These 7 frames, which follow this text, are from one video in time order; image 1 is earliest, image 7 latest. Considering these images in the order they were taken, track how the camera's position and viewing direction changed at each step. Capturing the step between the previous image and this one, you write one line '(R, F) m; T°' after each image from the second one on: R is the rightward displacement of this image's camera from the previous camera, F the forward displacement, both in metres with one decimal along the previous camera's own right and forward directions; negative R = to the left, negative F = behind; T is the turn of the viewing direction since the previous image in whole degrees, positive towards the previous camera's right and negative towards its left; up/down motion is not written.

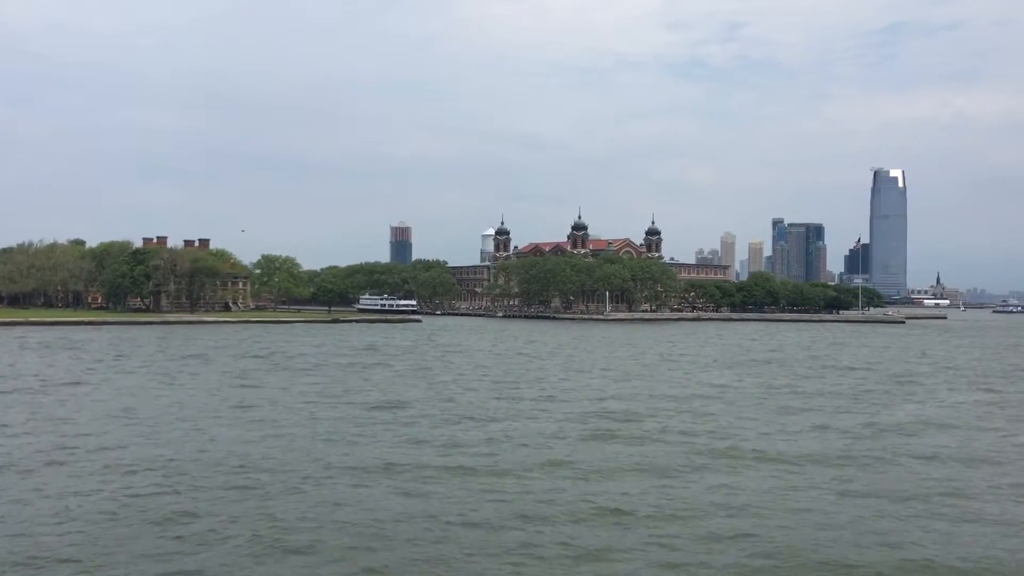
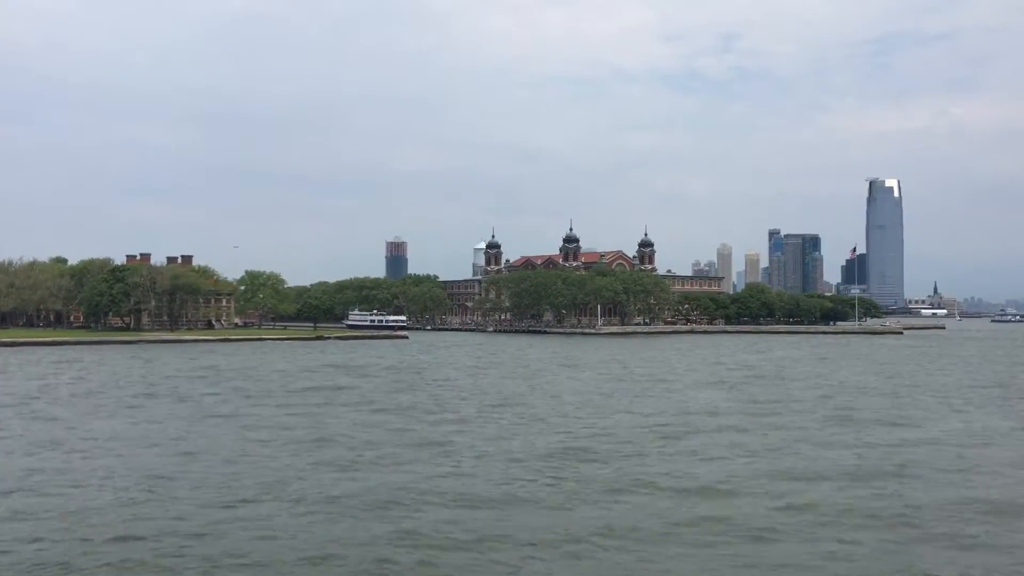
(+0.9, +2.3) m; 0°
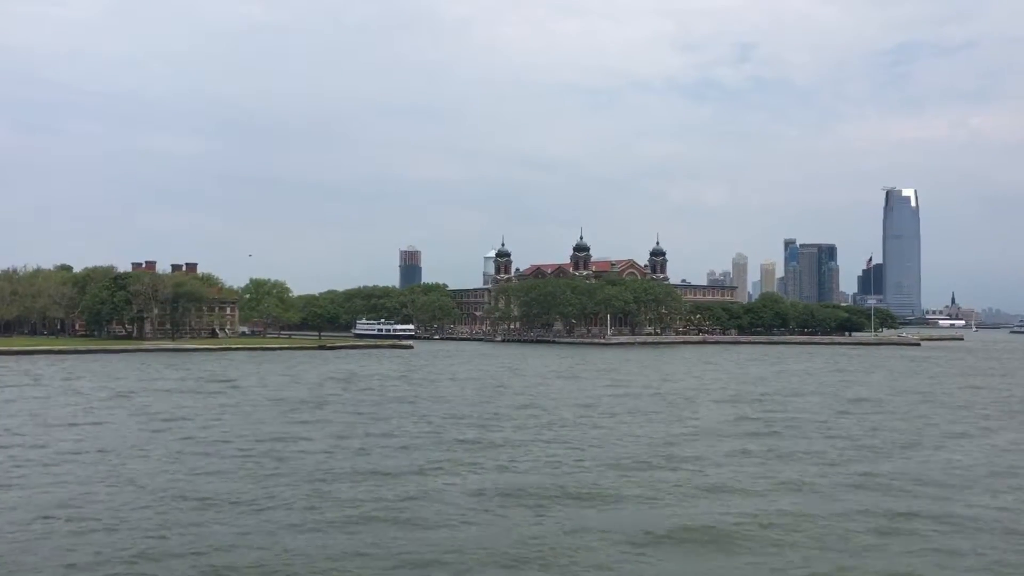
(+0.7, +1.9) m; -1°
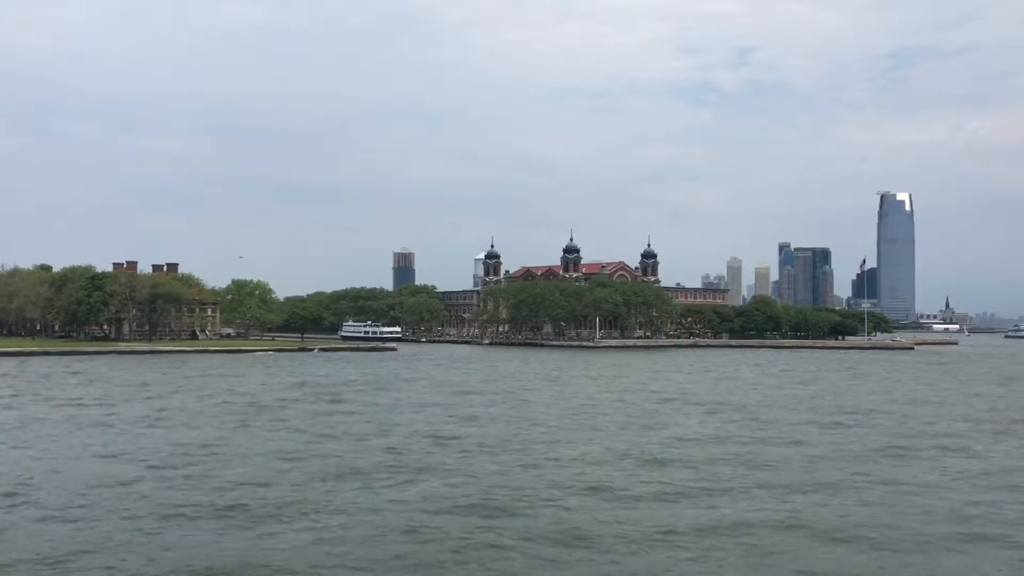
(+0.9, +2.0) m; 0°
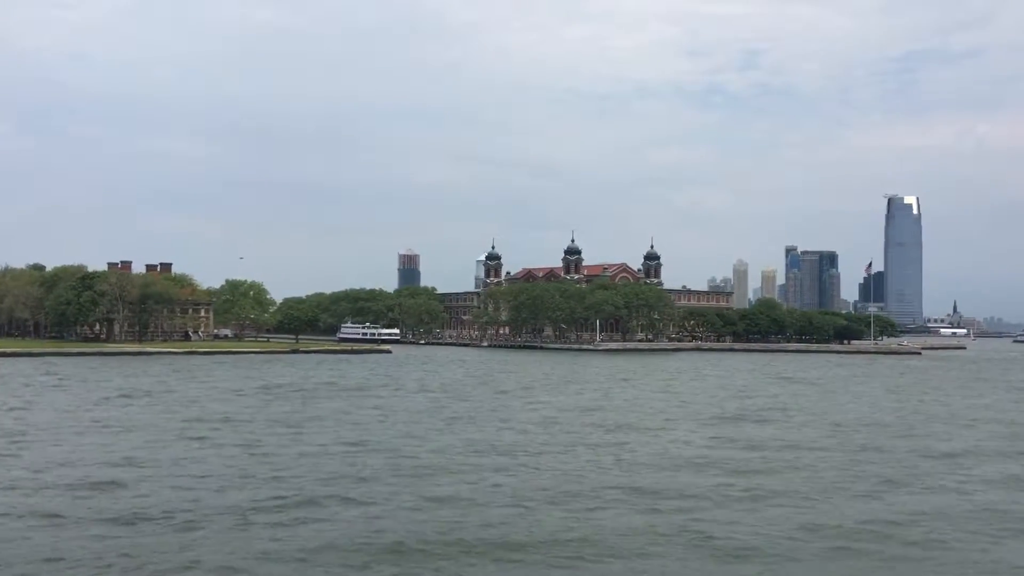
(+0.7, +2.0) m; 0°
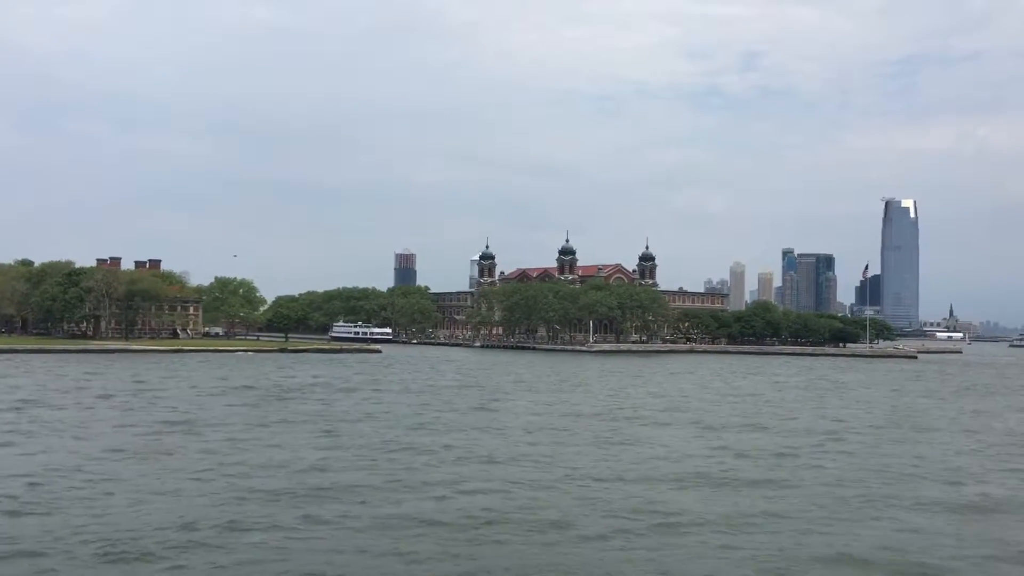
(+0.5, +1.1) m; 0°
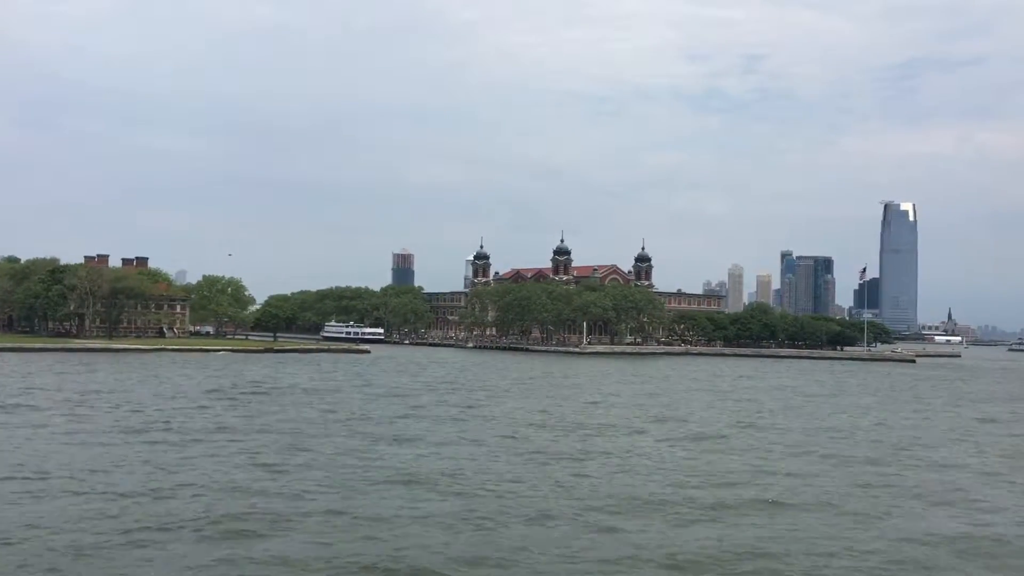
(+0.6, +1.7) m; 0°
